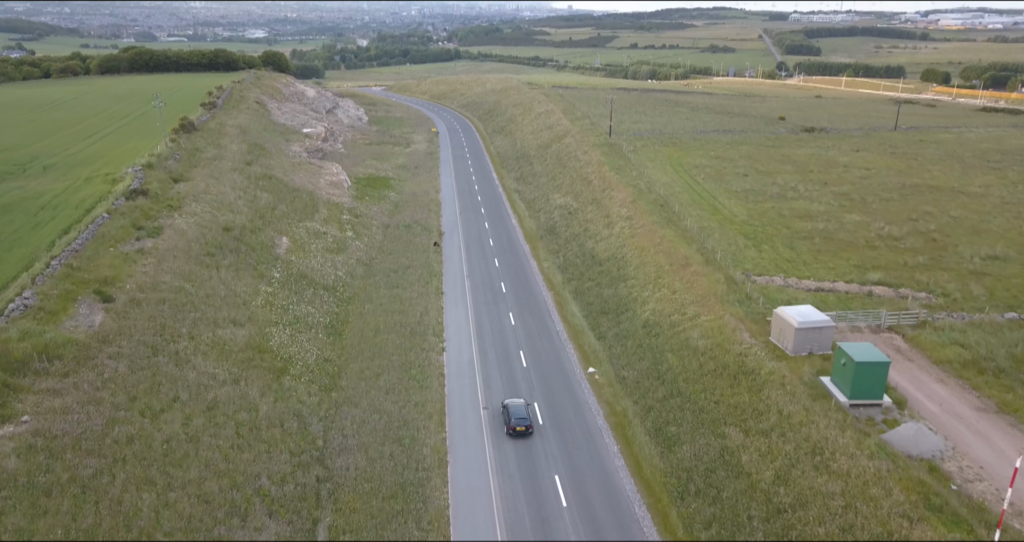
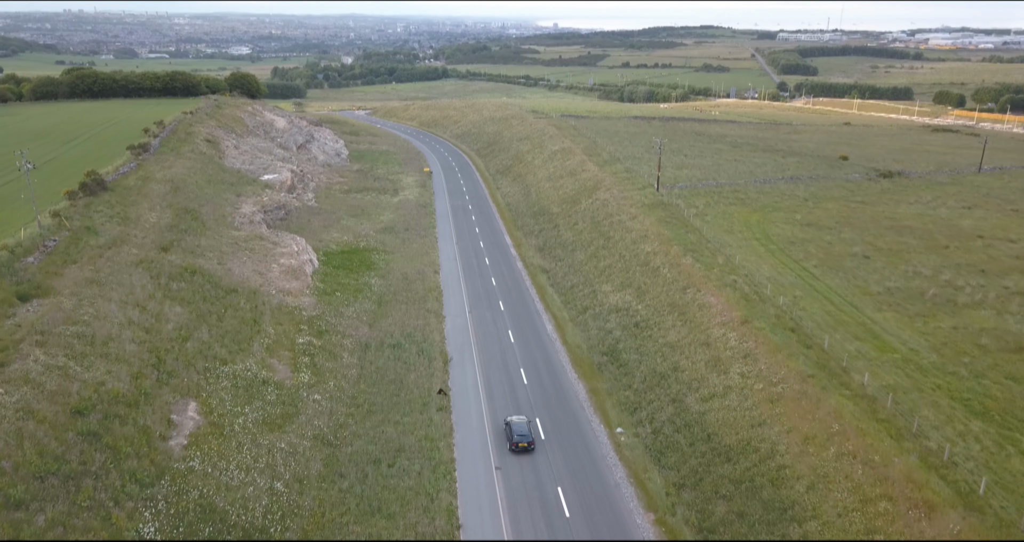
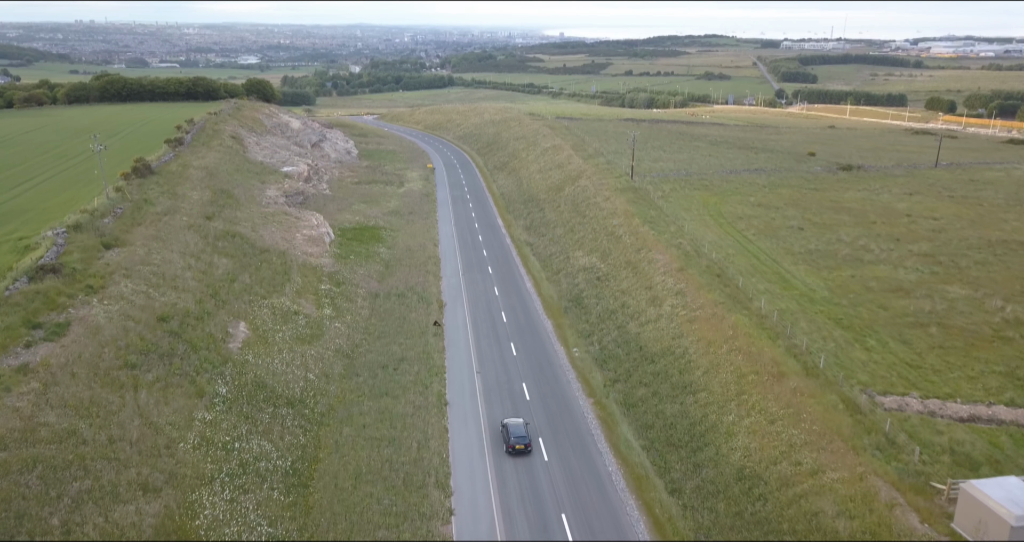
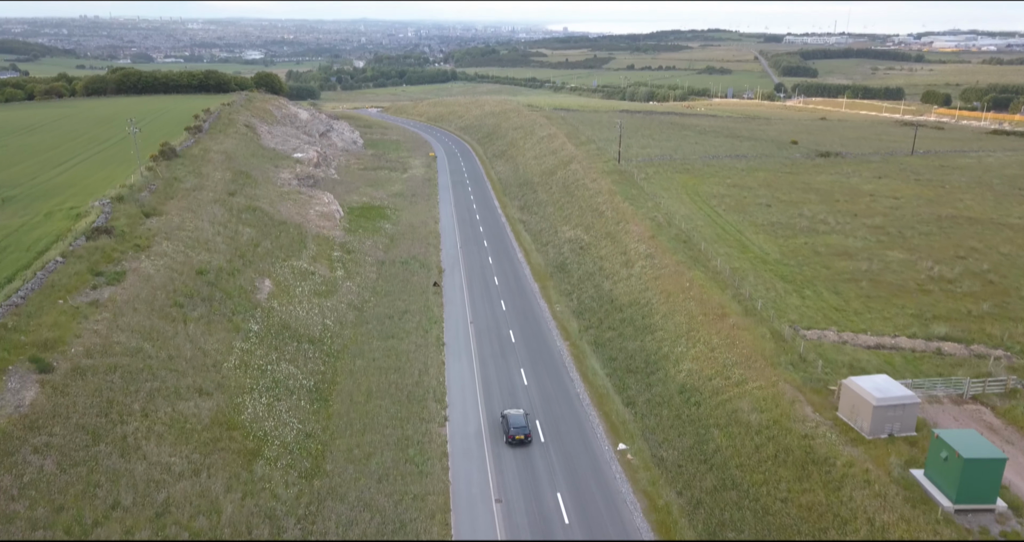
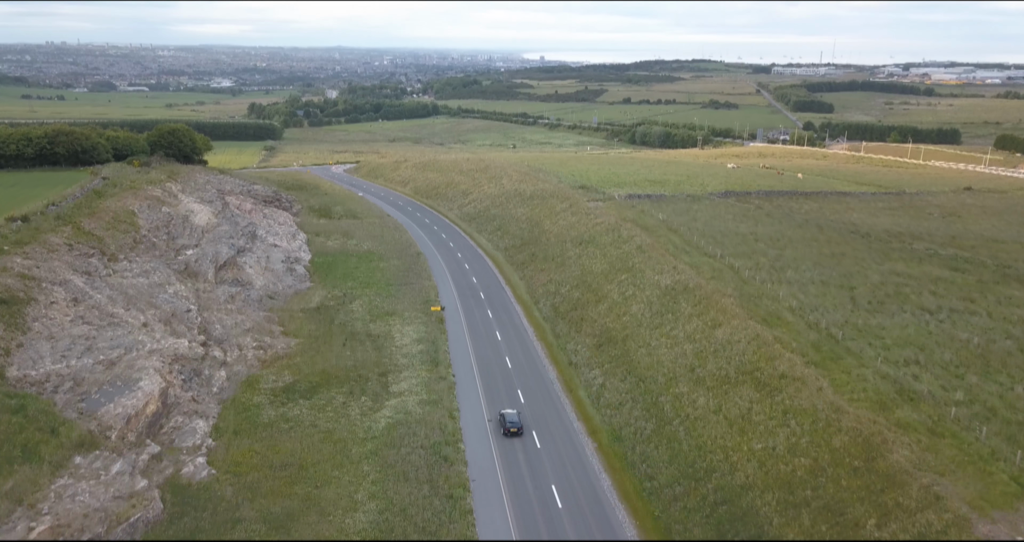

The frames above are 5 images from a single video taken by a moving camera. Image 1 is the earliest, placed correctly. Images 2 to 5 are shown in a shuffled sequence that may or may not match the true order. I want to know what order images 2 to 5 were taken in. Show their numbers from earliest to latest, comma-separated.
4, 3, 2, 5
